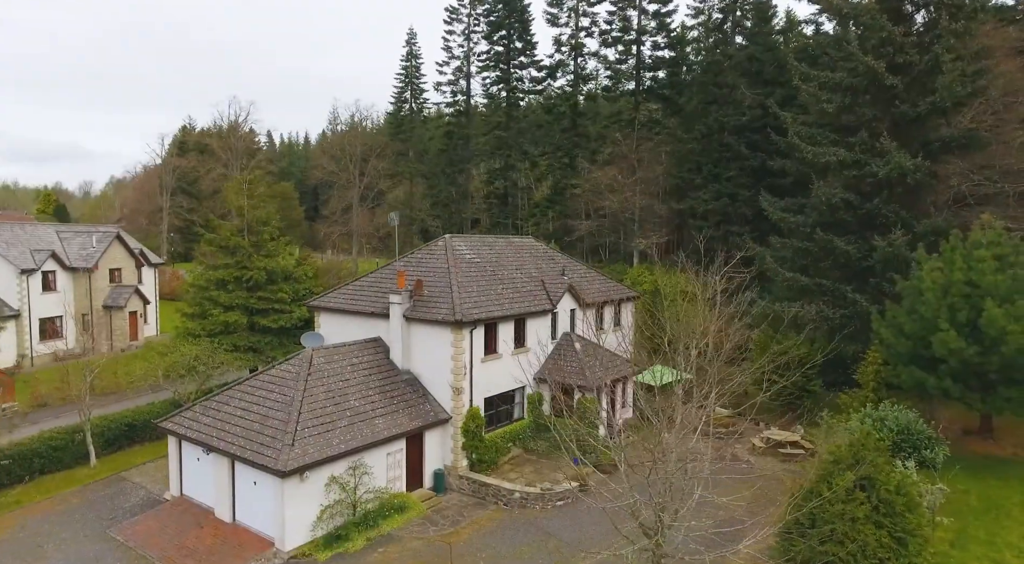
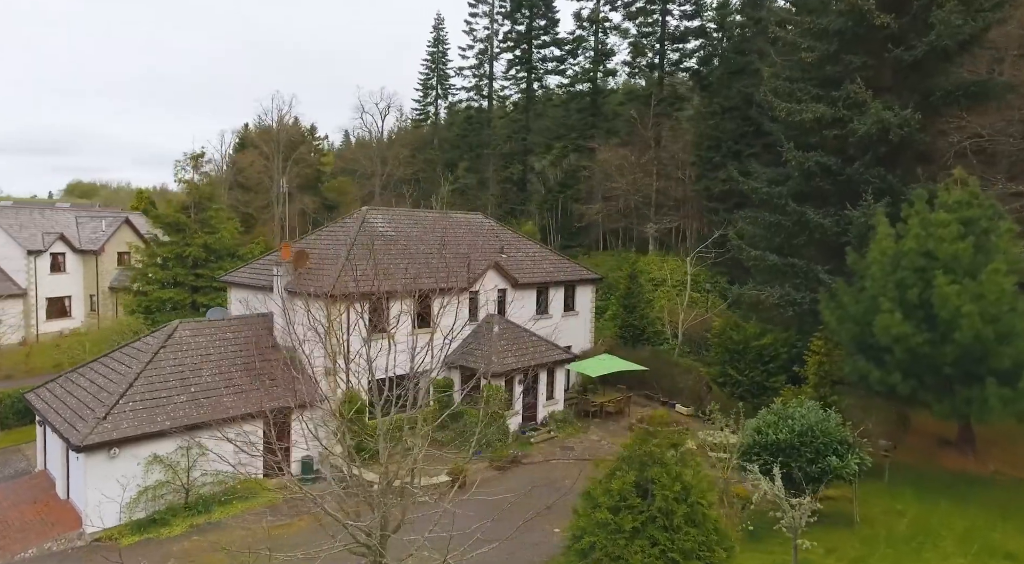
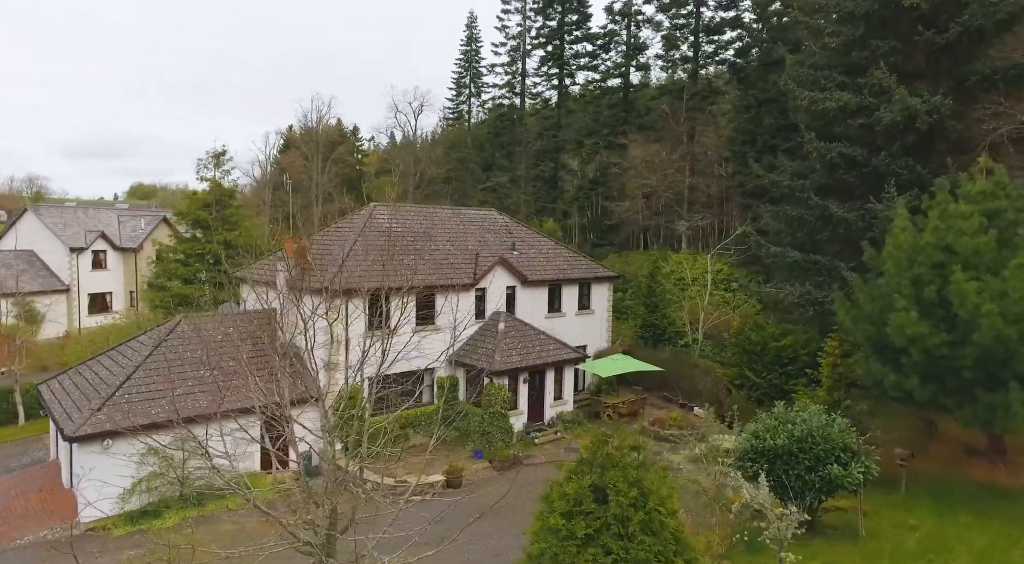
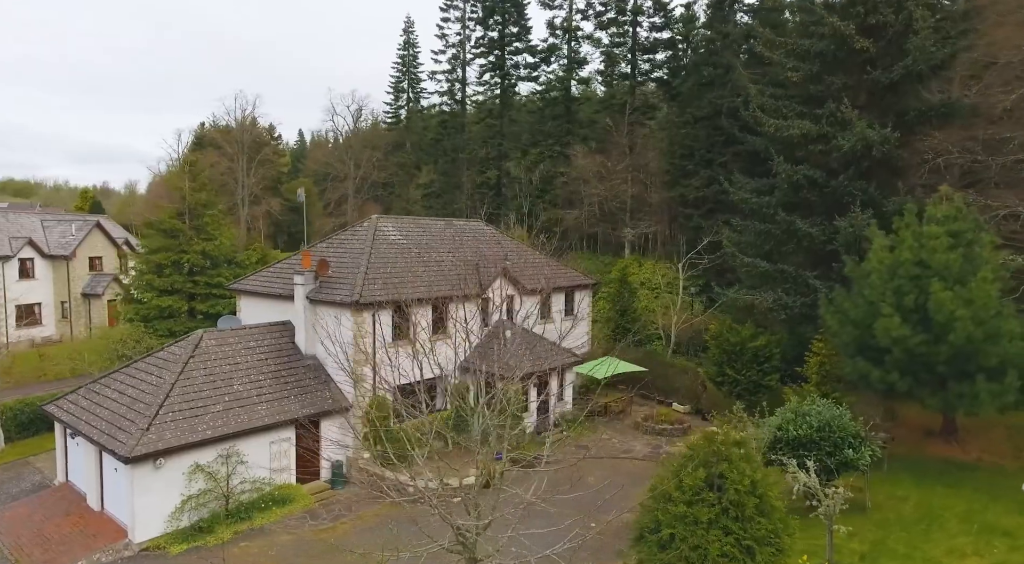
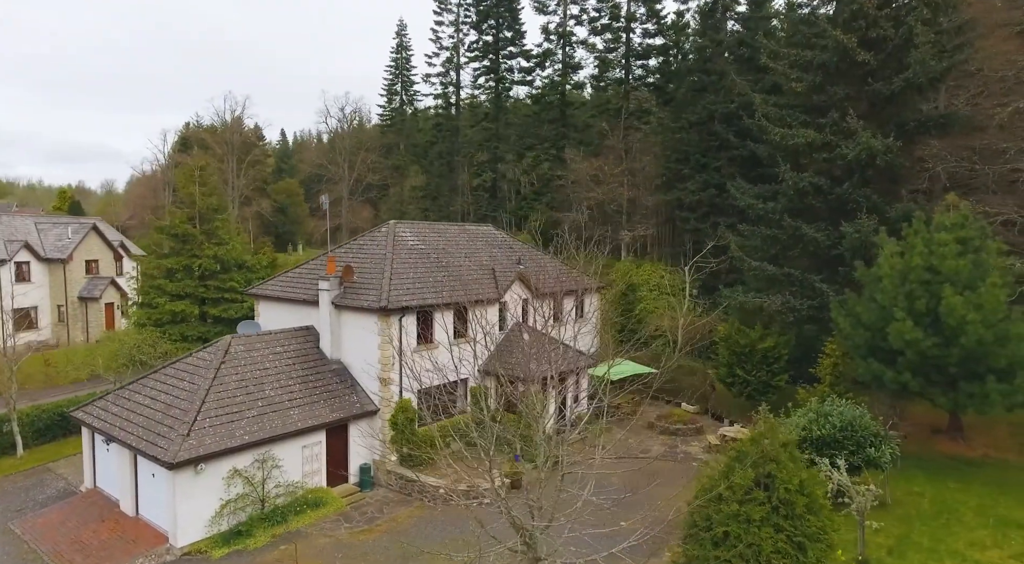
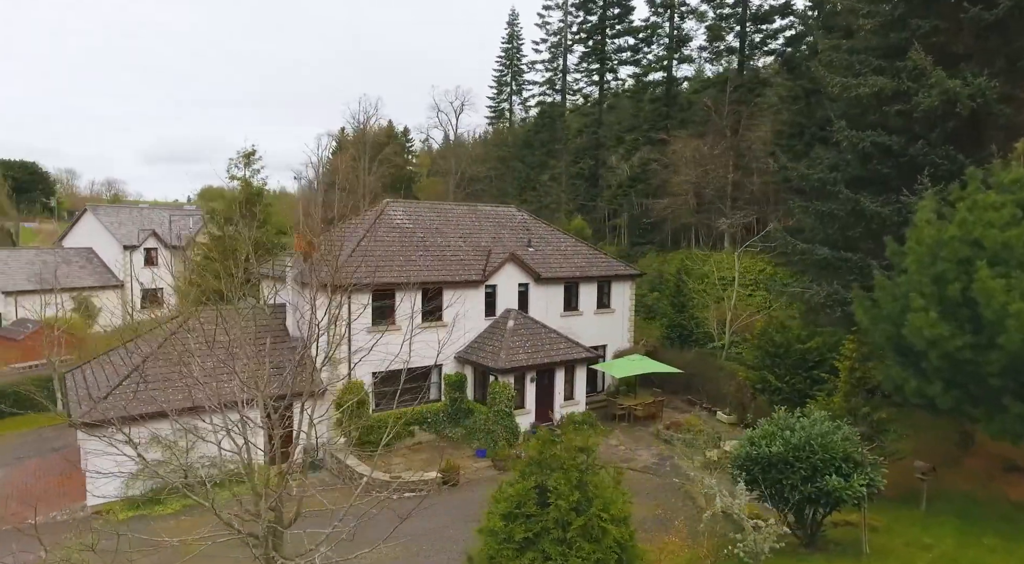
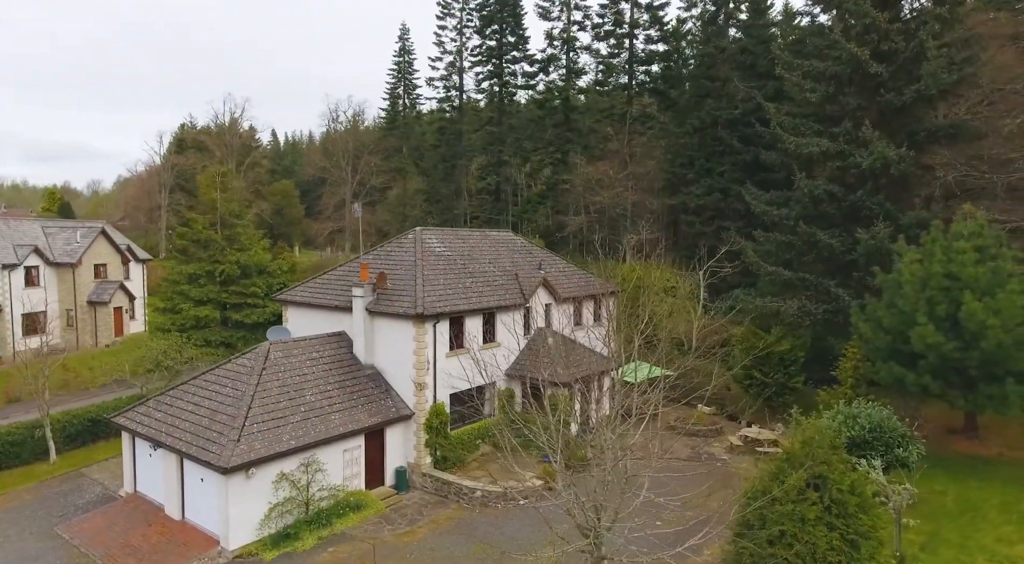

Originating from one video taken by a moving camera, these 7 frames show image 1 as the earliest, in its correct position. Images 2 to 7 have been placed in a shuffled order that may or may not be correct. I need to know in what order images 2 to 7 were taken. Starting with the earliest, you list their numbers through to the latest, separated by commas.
7, 5, 4, 2, 3, 6
